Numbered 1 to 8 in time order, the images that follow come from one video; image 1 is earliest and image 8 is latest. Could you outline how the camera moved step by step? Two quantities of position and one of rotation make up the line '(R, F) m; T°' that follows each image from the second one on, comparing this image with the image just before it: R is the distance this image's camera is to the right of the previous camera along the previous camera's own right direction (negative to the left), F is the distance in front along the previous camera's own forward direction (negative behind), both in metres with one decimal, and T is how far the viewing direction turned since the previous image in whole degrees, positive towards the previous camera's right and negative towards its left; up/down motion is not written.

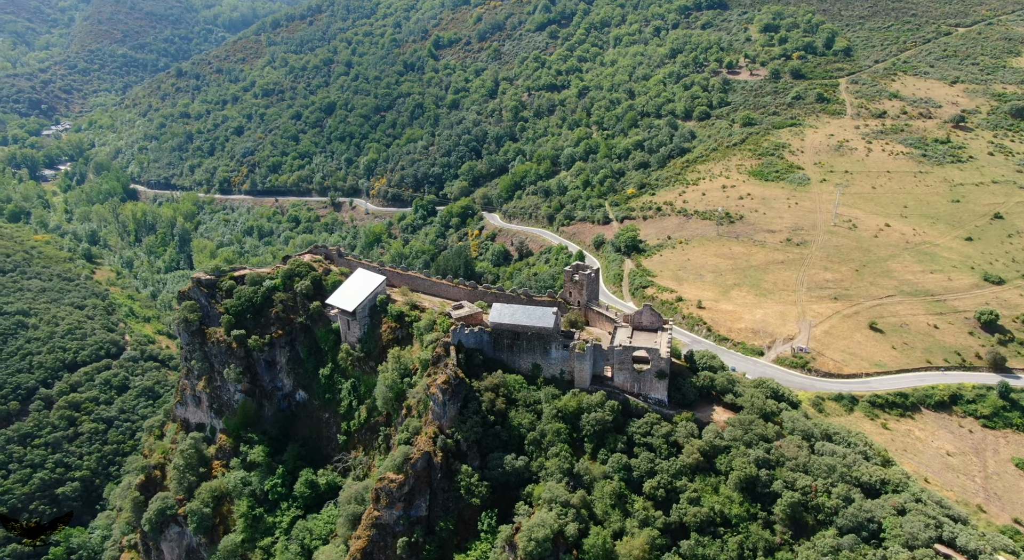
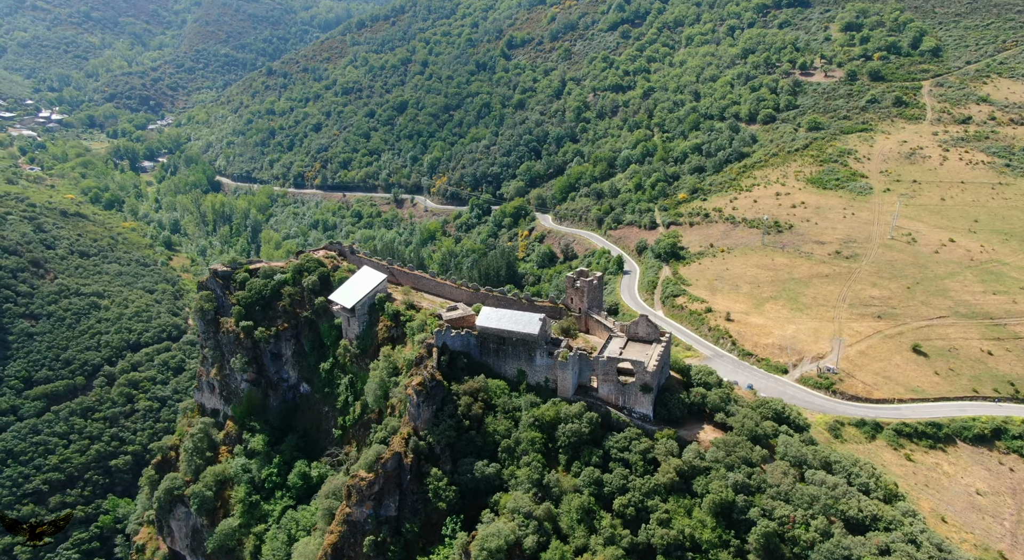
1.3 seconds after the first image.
(+4.5, +0.6) m; -7°
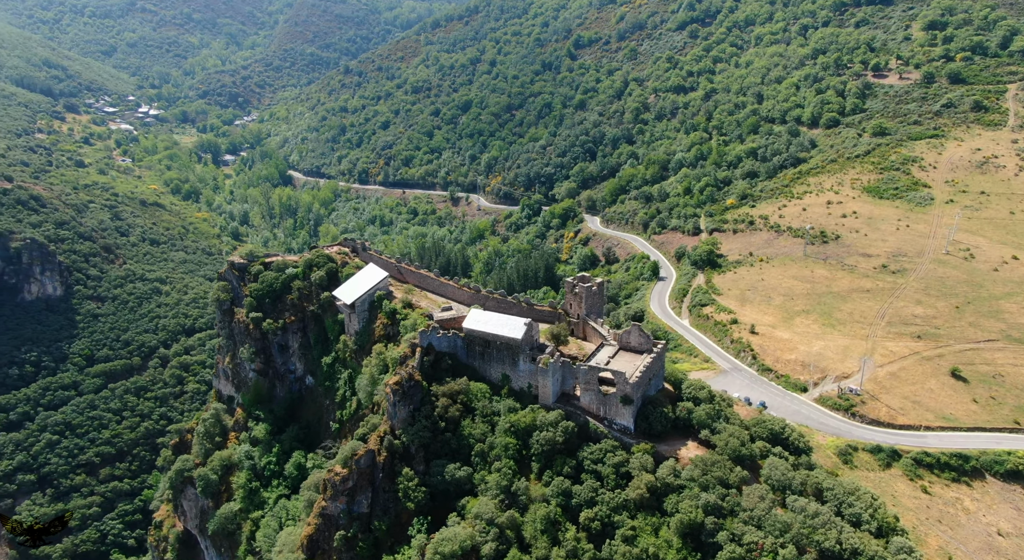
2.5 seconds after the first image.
(+4.1, +0.5) m; -6°
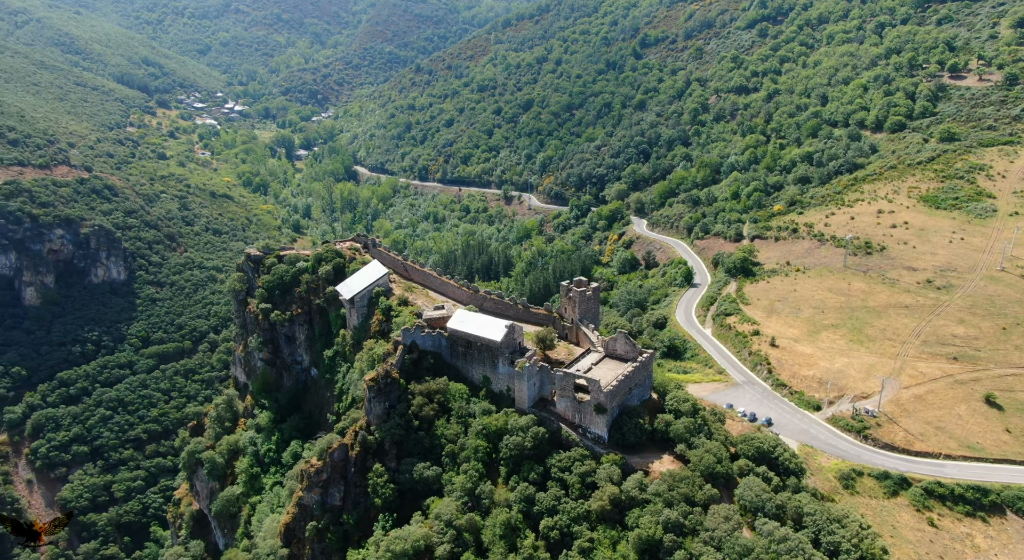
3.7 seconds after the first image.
(+4.2, +0.4) m; -6°
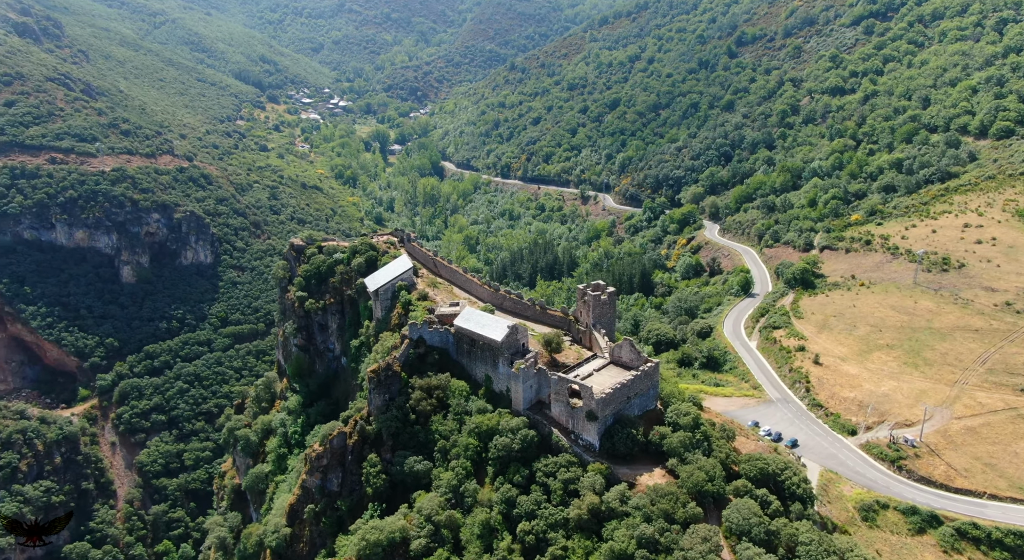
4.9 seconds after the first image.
(+4.2, +0.4) m; -8°
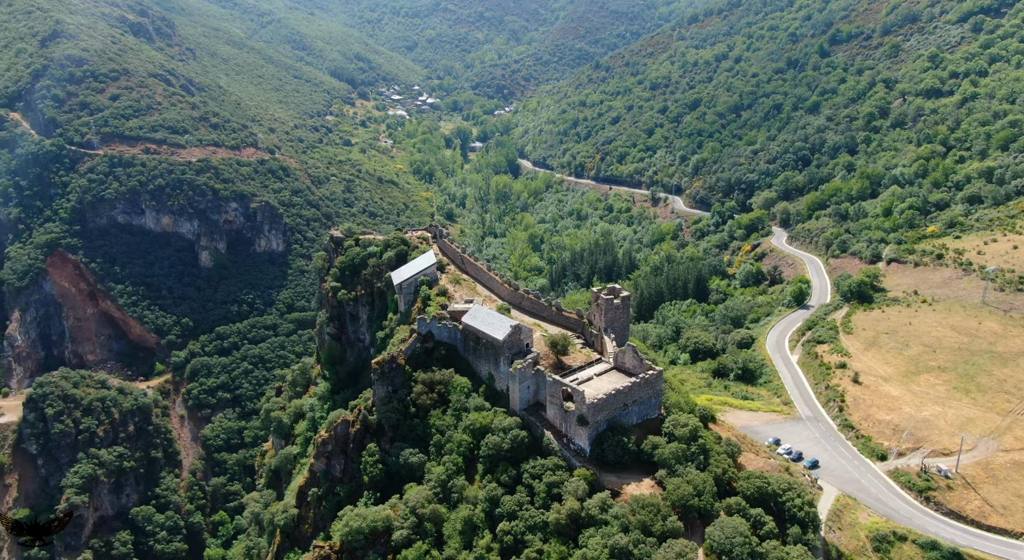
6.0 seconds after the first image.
(+3.7, +0.2) m; -7°
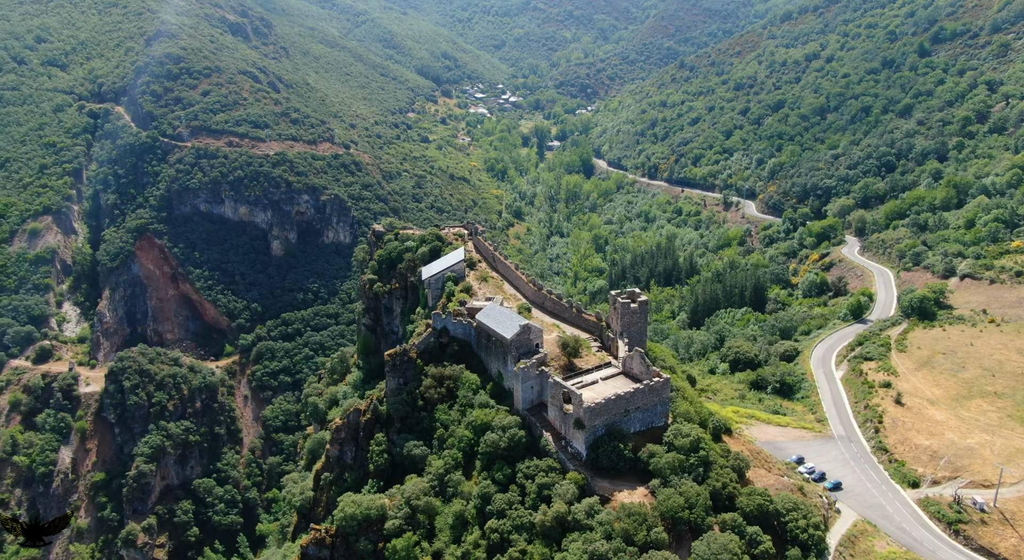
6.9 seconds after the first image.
(+3.3, +0.1) m; -7°
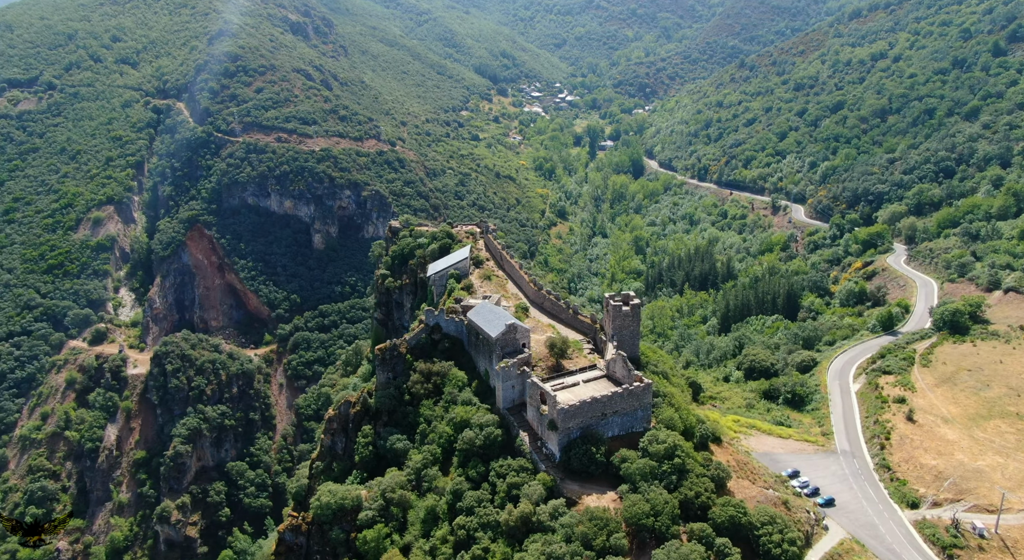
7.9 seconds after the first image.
(+3.3, +0.1) m; -5°
